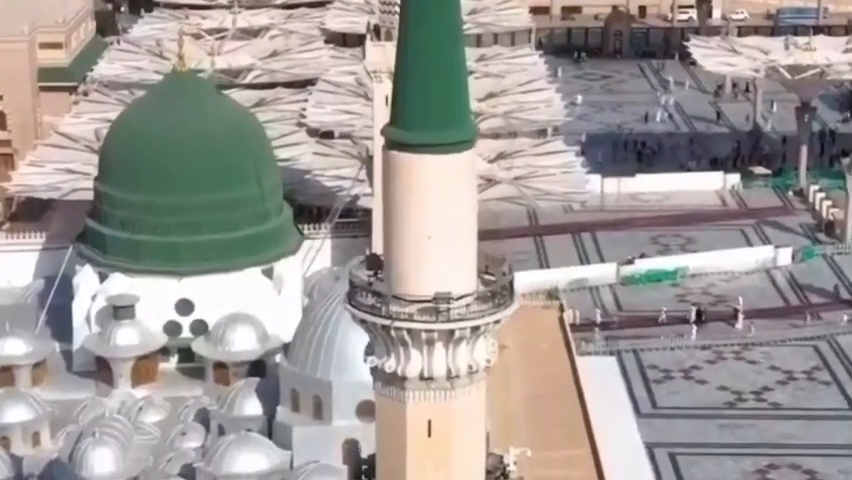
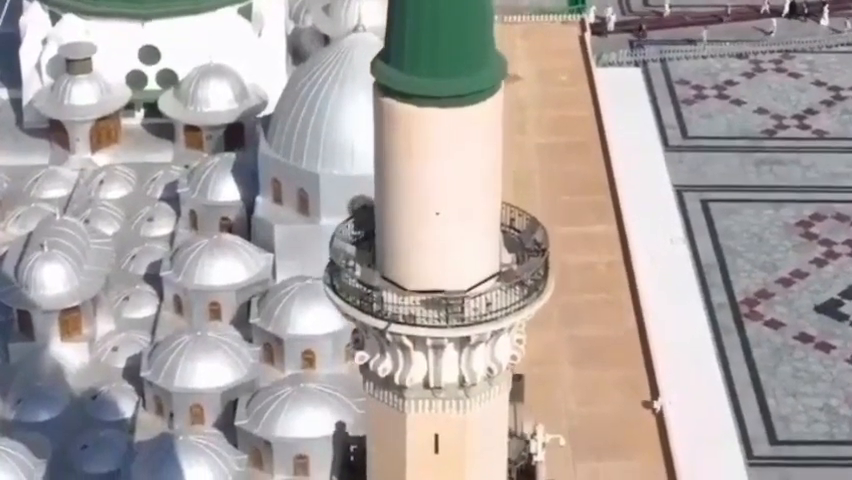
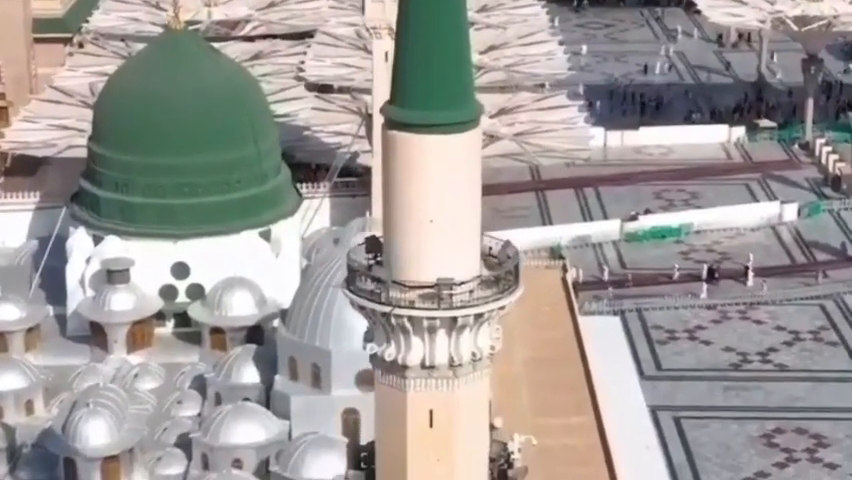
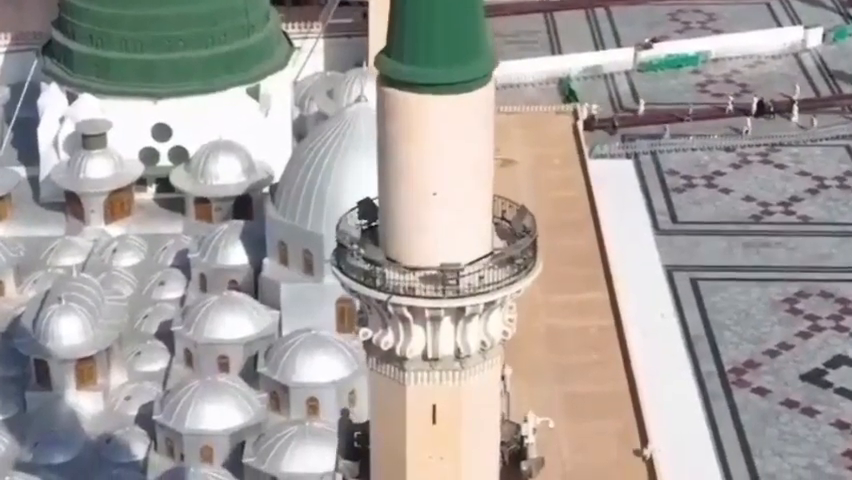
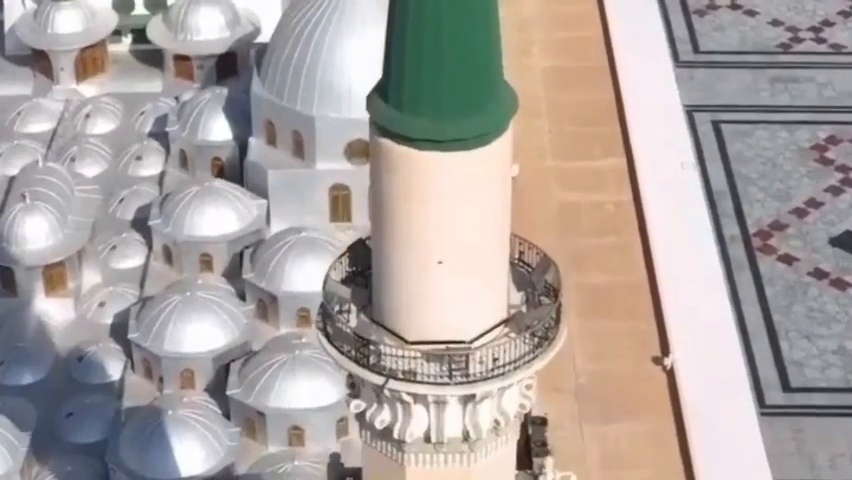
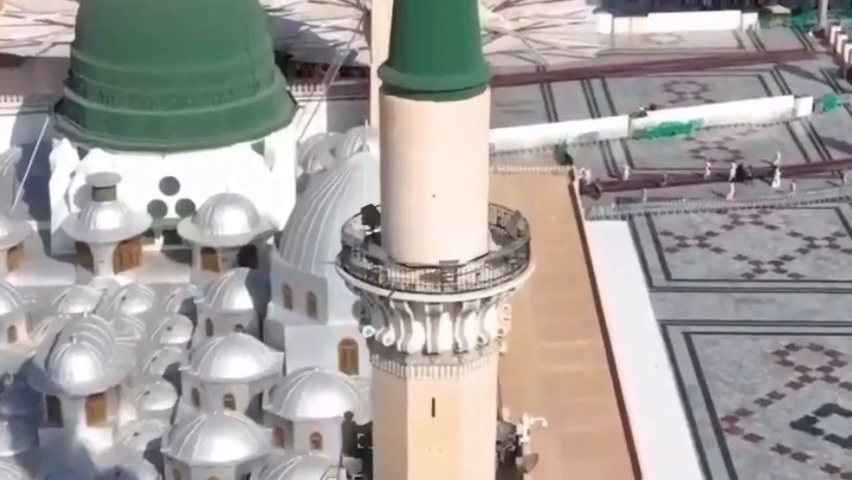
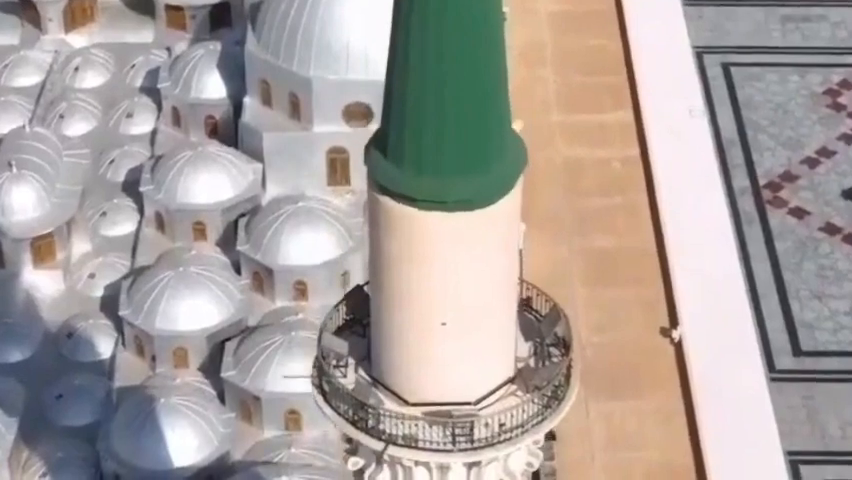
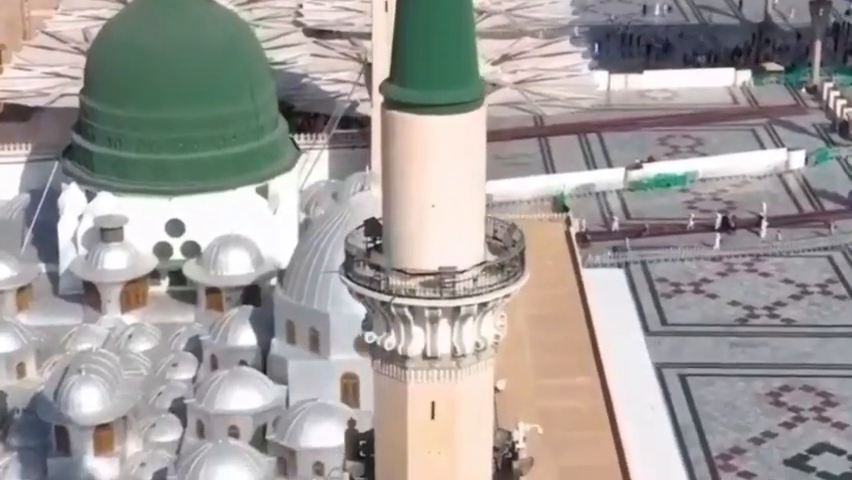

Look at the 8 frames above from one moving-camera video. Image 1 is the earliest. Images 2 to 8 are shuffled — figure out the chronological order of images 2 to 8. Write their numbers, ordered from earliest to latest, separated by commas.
3, 8, 6, 4, 2, 5, 7
